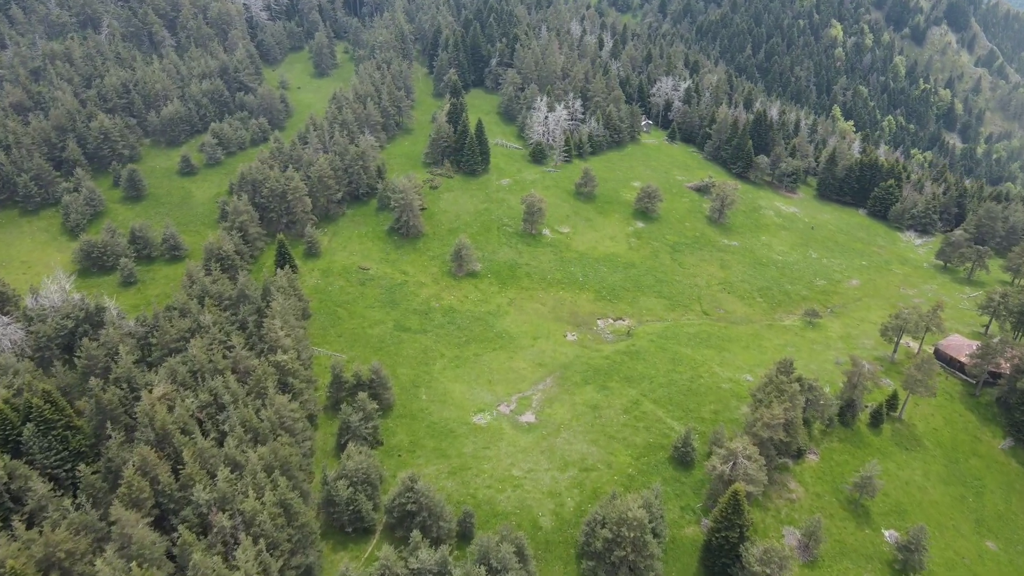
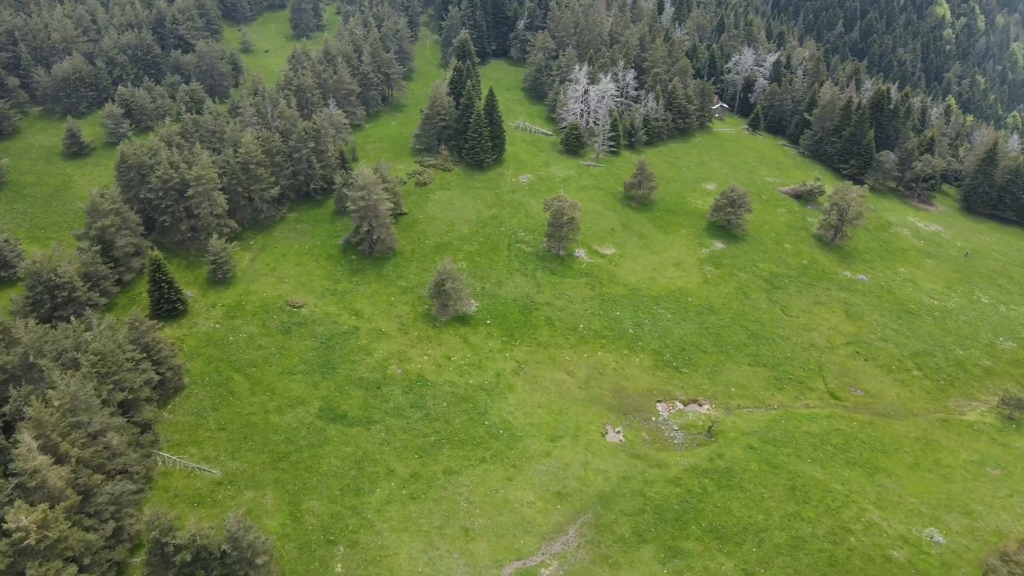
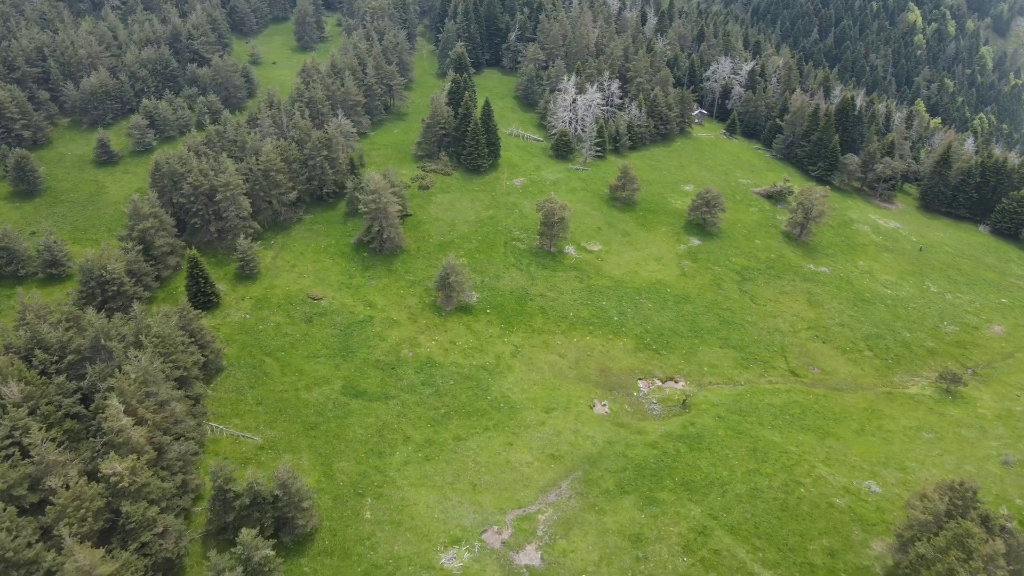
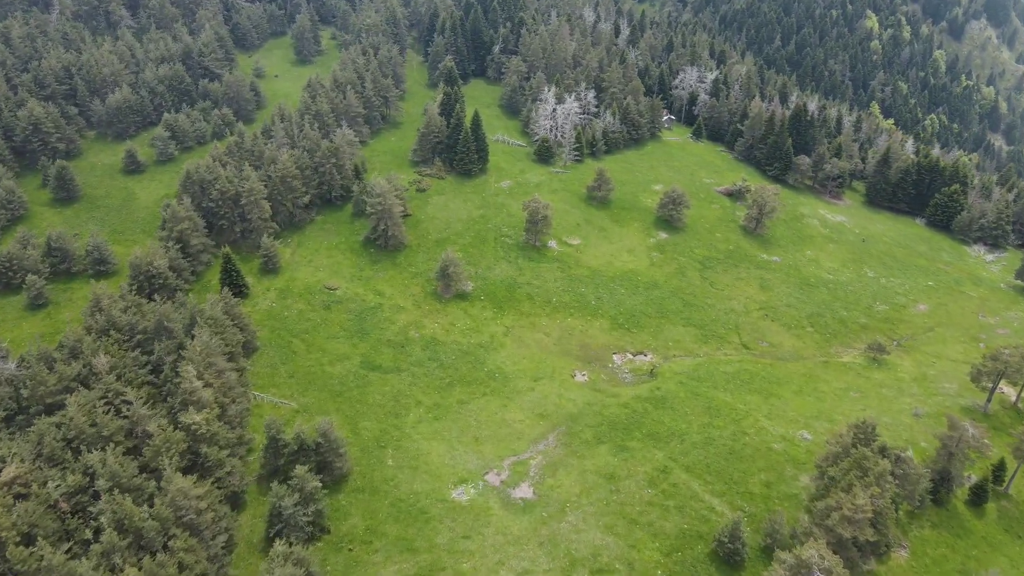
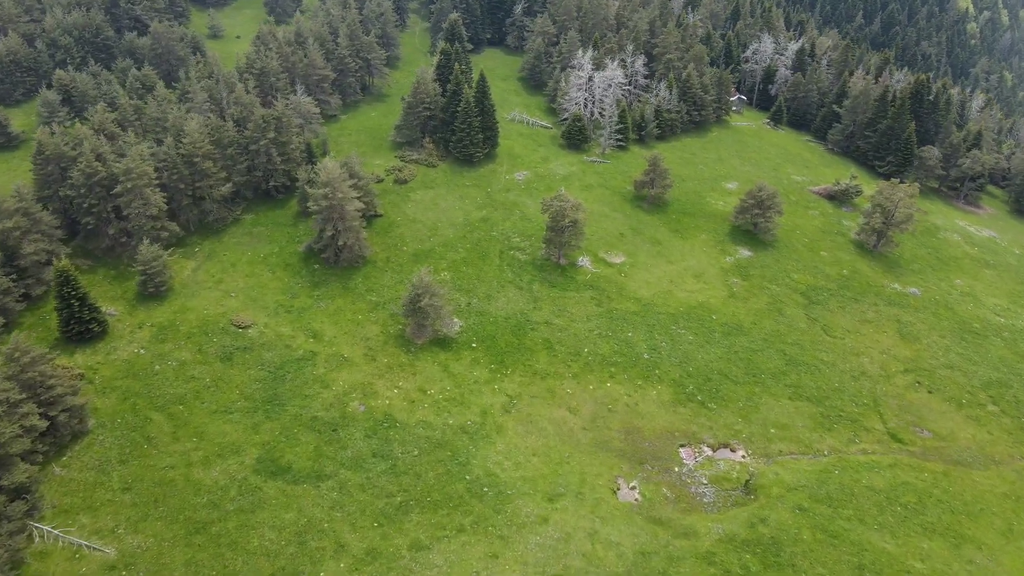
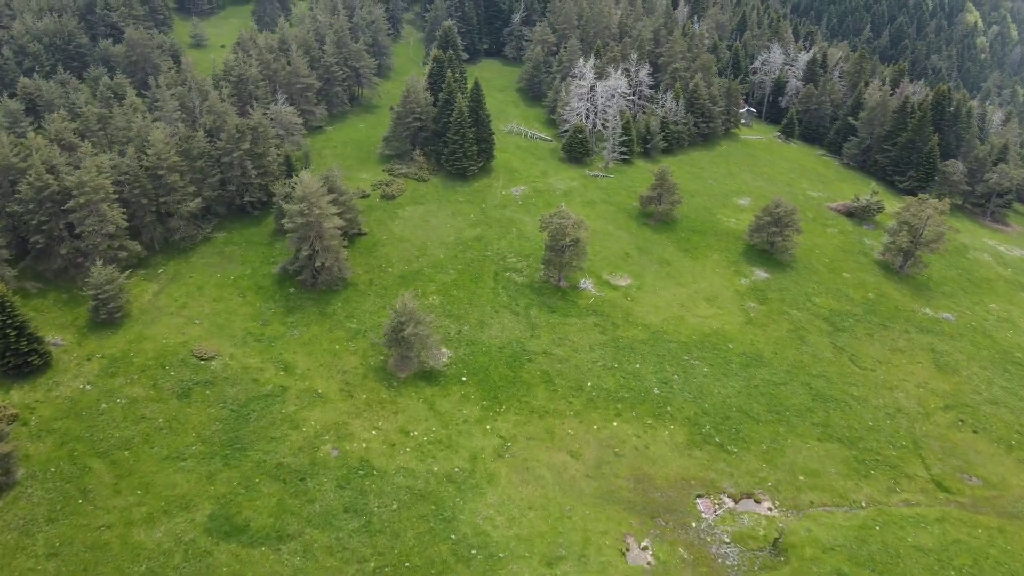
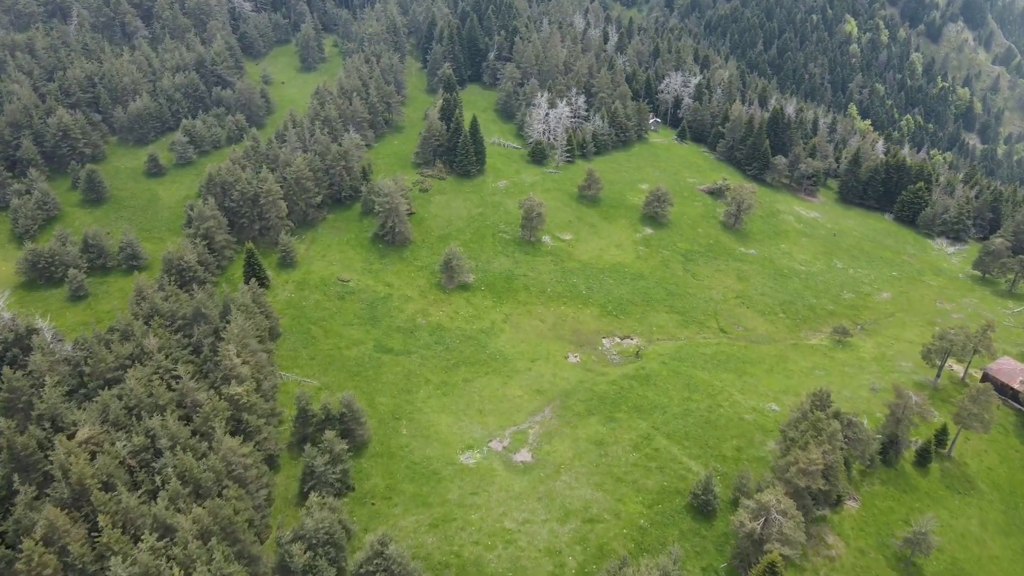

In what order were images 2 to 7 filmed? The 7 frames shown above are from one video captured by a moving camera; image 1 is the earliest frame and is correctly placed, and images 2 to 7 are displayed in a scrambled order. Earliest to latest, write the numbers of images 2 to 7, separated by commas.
7, 4, 3, 2, 5, 6
